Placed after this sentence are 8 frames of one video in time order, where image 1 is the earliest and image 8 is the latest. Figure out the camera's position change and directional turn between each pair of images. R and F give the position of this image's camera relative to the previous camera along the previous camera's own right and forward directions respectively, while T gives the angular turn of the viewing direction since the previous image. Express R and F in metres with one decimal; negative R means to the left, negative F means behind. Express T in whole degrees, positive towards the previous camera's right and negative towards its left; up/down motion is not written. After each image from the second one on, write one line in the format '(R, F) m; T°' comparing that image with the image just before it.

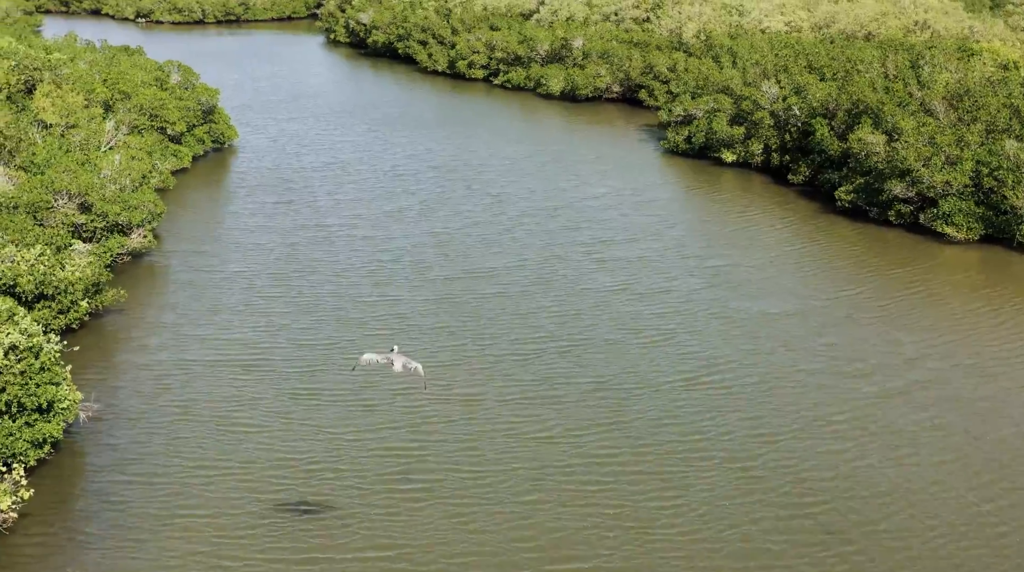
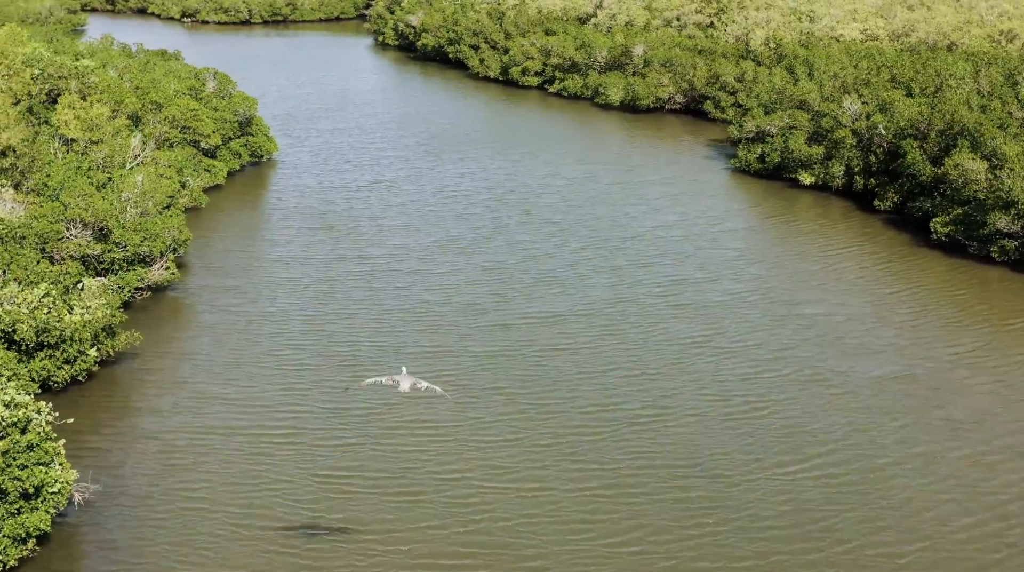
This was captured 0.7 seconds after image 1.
(-0.7, +6.6) m; -2°
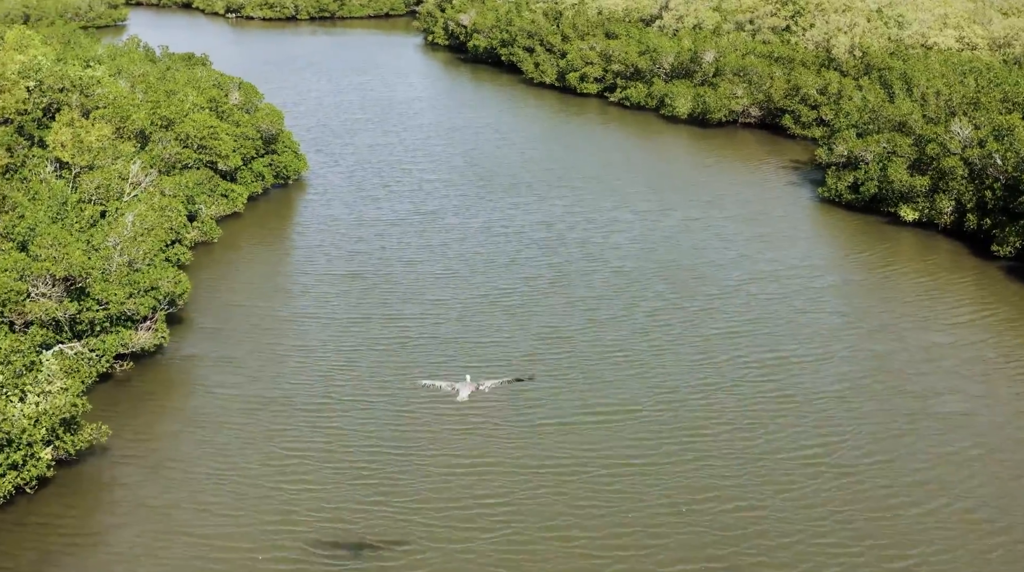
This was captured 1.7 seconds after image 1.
(-0.3, +9.9) m; -2°
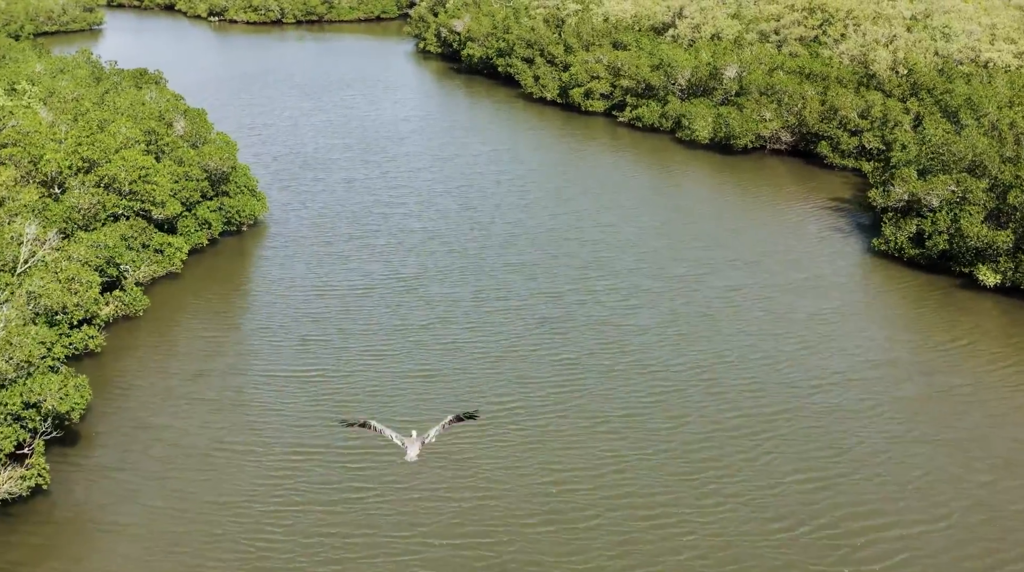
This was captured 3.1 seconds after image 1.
(0.0, +12.4) m; 0°
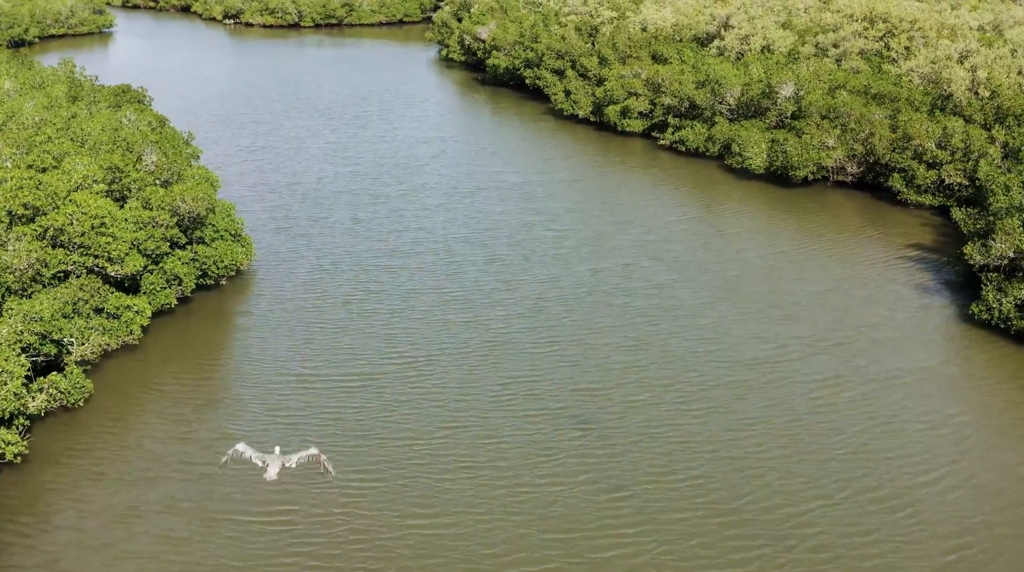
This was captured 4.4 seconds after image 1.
(-0.1, +10.4) m; -1°
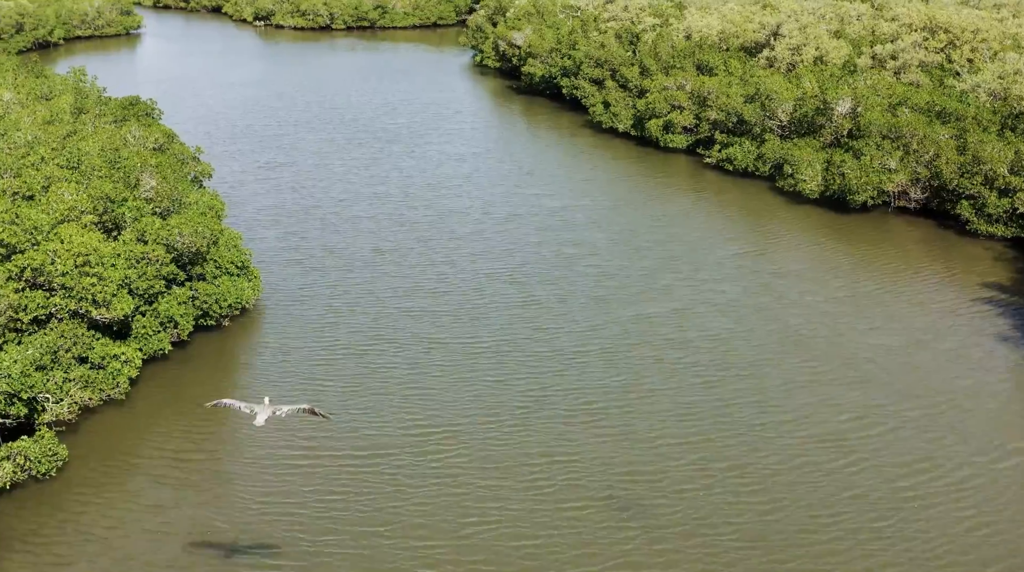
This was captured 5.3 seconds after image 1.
(0.0, +5.7) m; -1°
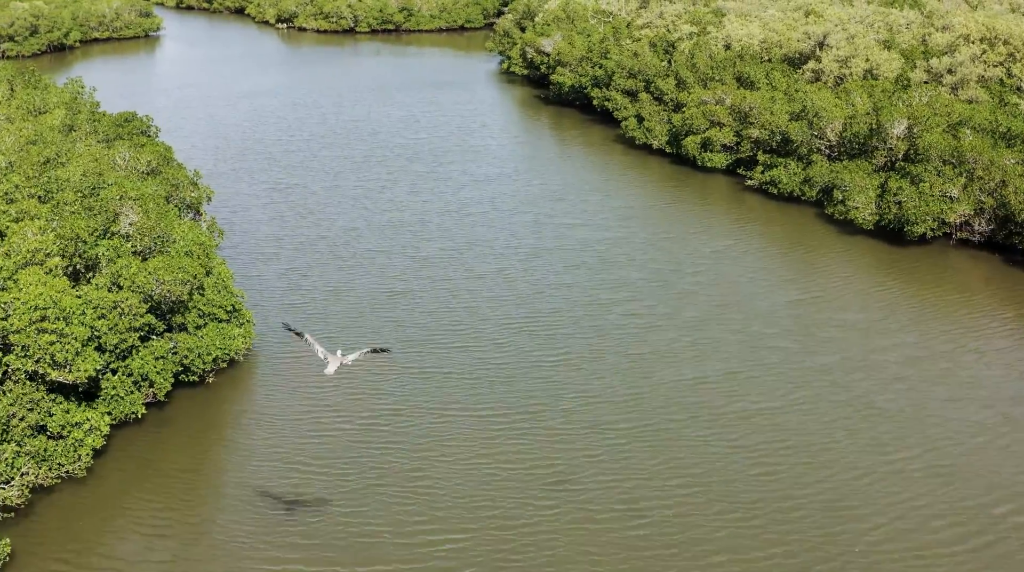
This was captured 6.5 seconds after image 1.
(+0.2, +6.0) m; -1°
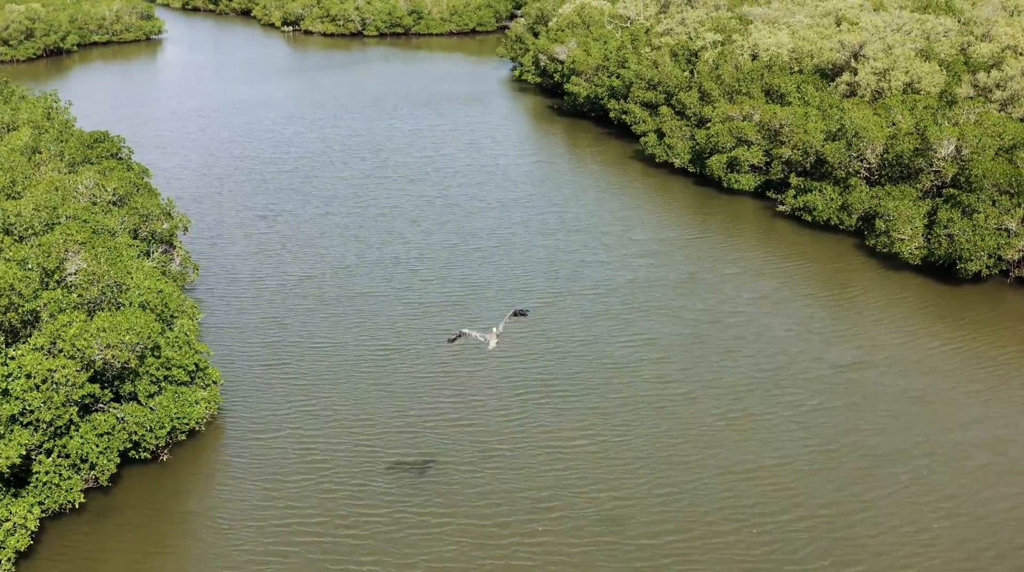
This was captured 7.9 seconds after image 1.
(+0.2, +6.5) m; -1°
